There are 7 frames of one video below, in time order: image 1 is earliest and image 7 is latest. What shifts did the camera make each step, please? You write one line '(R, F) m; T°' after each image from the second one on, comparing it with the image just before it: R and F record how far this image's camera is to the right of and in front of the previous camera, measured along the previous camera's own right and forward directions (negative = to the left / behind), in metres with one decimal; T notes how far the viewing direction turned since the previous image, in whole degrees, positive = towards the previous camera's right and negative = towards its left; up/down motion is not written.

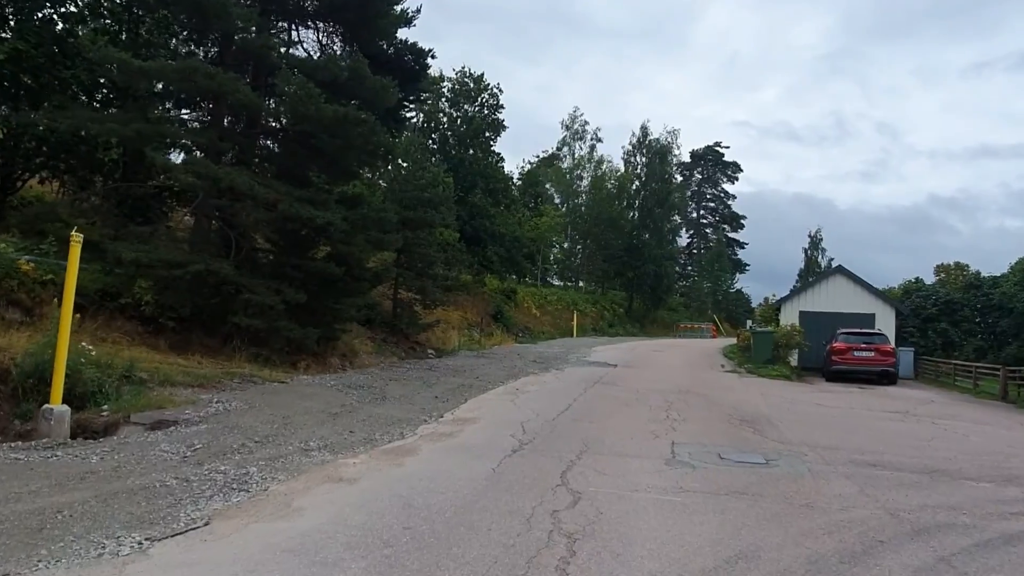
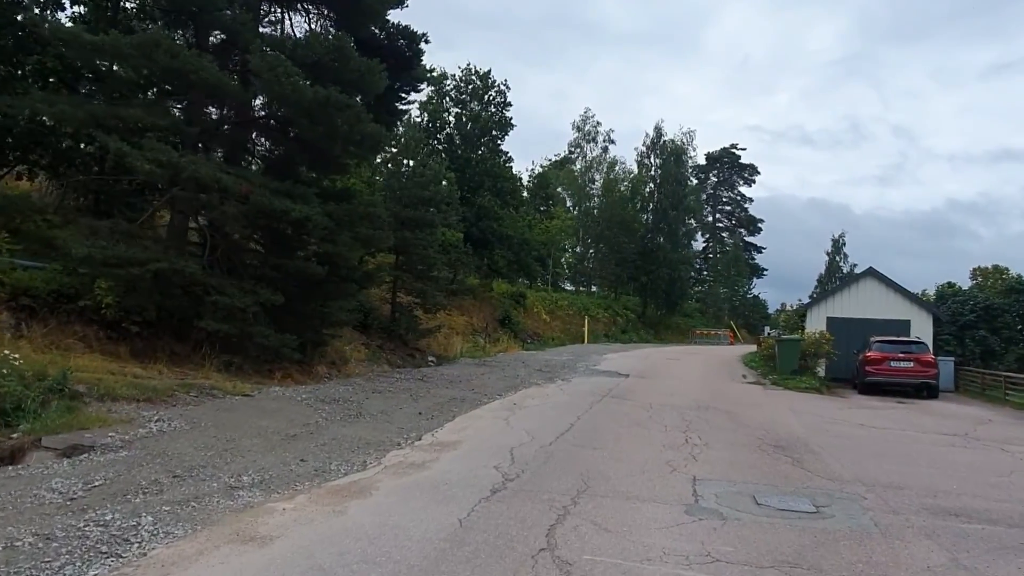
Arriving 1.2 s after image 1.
(+0.2, +1.8) m; -1°
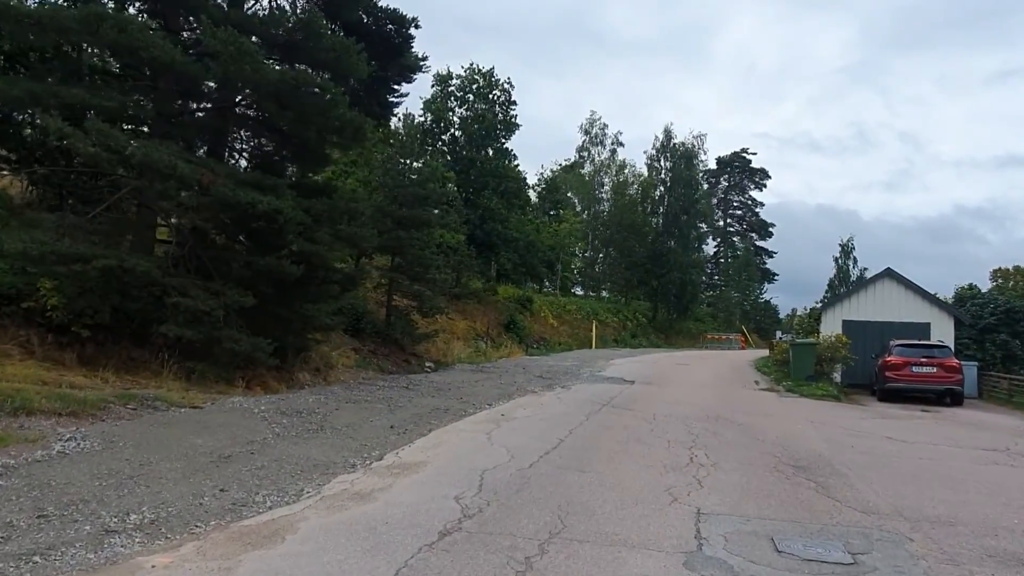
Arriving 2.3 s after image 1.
(+0.3, +1.5) m; -1°
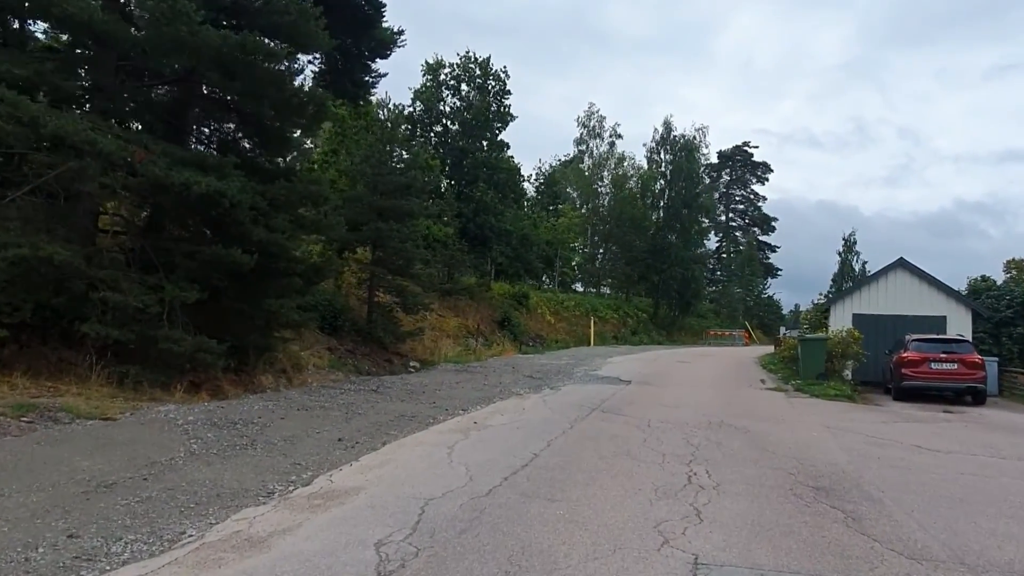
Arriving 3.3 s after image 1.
(+0.3, +1.7) m; 0°
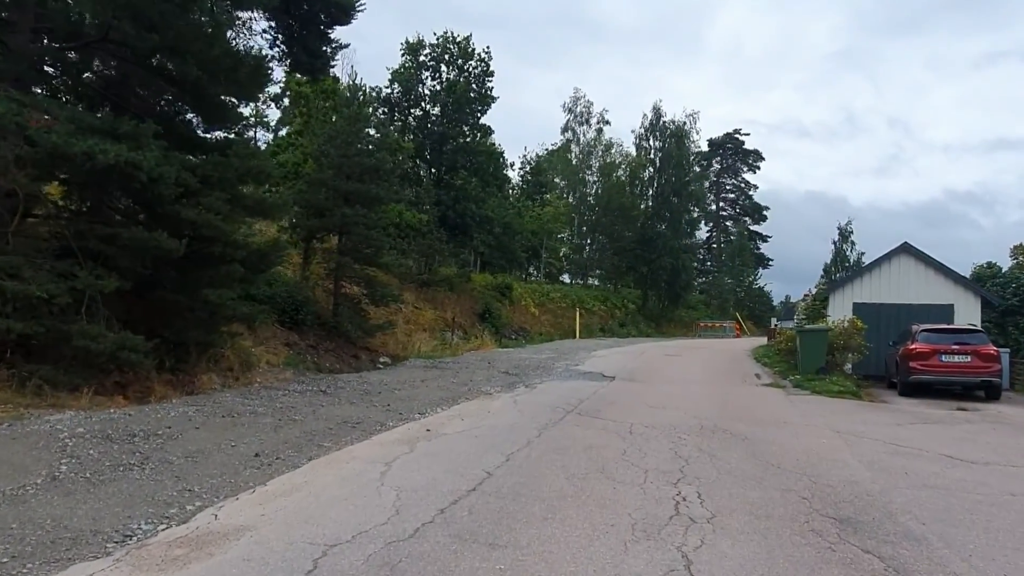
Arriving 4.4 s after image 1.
(+0.3, +1.7) m; 0°
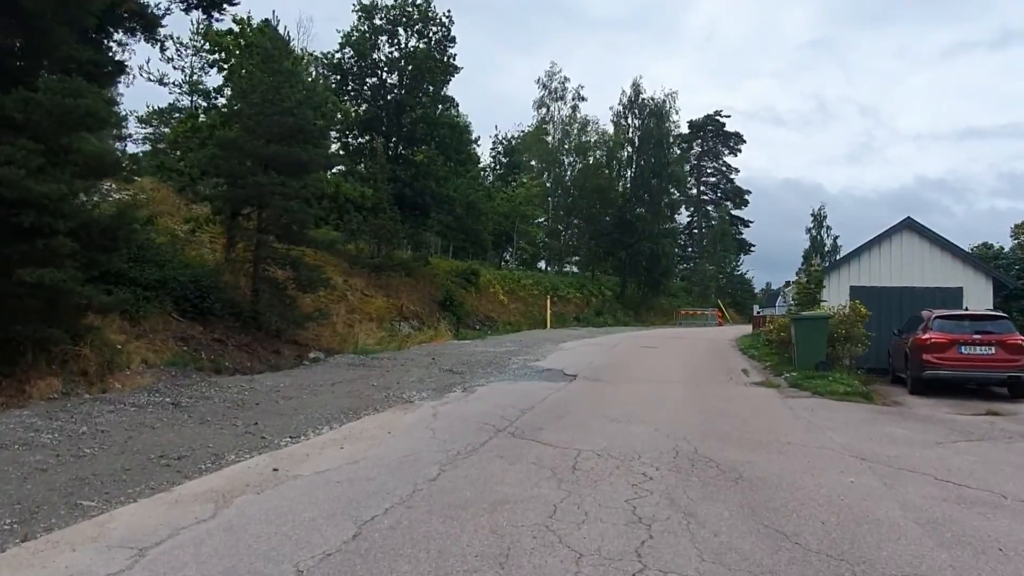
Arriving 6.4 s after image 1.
(+0.6, +3.2) m; +1°
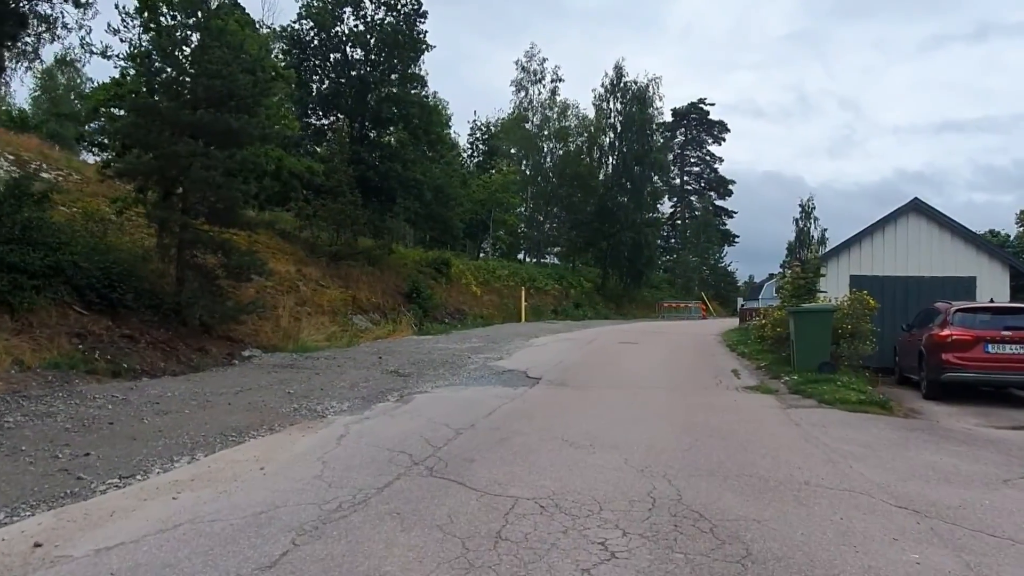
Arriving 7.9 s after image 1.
(+0.4, +2.3) m; +1°
